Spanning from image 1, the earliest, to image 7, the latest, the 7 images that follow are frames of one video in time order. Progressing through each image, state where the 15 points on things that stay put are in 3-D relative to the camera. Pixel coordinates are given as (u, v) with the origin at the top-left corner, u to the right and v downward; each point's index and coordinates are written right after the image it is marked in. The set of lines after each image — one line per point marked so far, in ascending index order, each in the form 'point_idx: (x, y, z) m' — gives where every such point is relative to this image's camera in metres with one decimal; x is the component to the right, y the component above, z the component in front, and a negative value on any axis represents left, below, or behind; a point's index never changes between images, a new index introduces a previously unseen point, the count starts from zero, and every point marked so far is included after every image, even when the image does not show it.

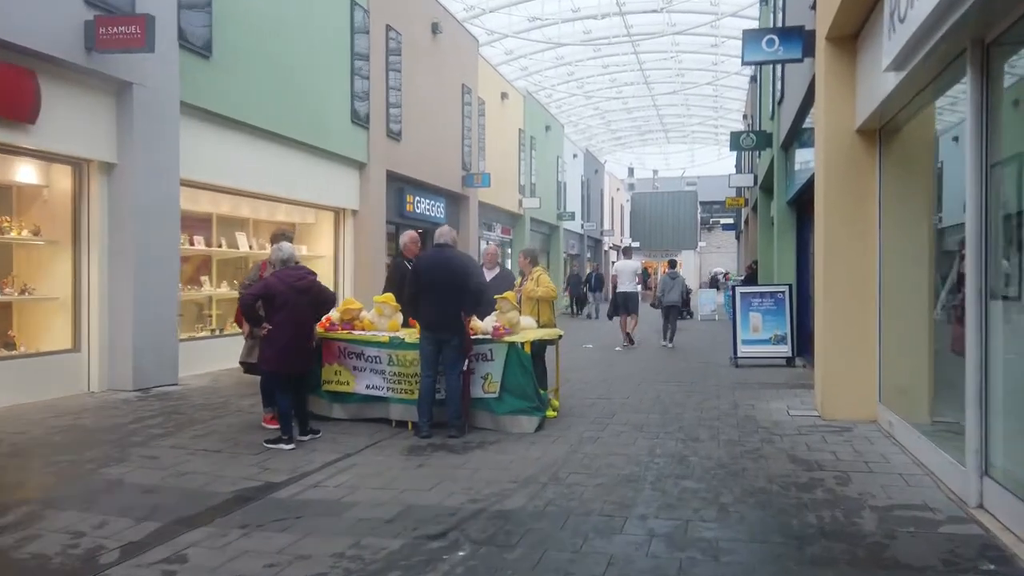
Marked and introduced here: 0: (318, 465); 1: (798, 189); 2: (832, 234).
0: (-1.9, -1.7, +6.6) m
1: (+5.7, +1.9, +13.8) m
2: (+3.8, +0.6, +8.3) m
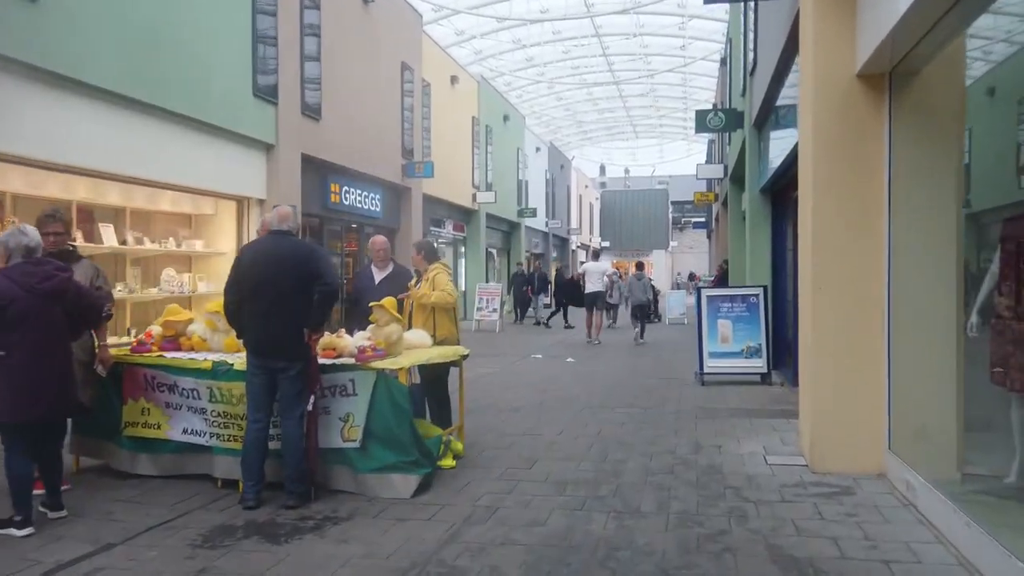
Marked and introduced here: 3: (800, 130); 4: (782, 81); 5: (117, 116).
0: (-2.9, -1.7, +4.2) m
1: (+4.4, +1.9, +11.7) m
2: (+2.8, +0.6, +6.1) m
3: (+2.7, +1.5, +6.6) m
4: (+4.4, +3.4, +11.4) m
5: (-6.2, +2.7, +11.0) m
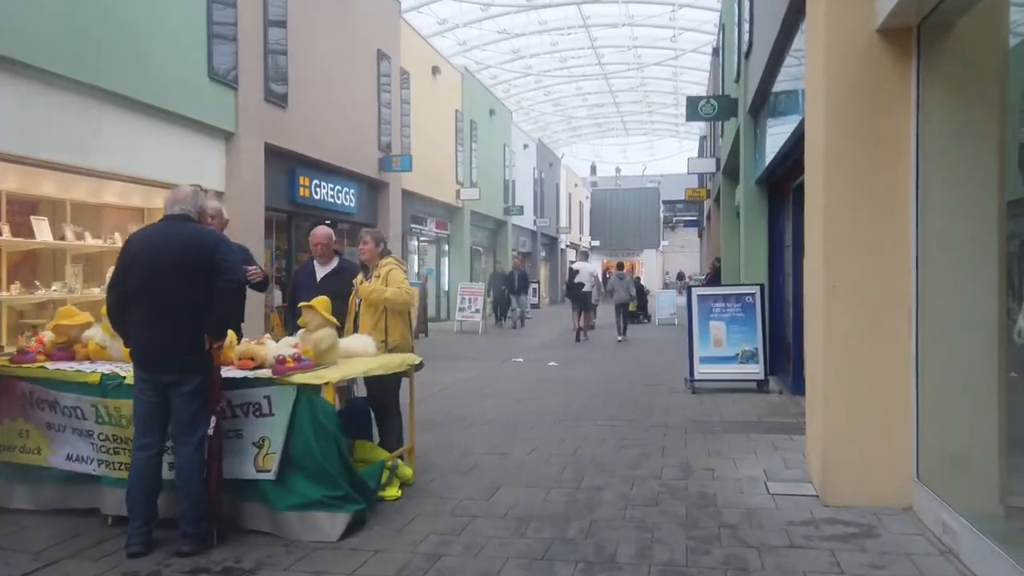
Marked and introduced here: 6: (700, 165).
0: (-3.2, -1.7, +3.2) m
1: (+4.0, +1.9, +10.8) m
2: (+2.4, +0.6, +5.2) m
3: (+2.4, +1.5, +5.6) m
4: (+4.0, +3.4, +10.4) m
5: (-6.6, +2.7, +10.0) m
6: (+4.8, +3.2, +17.7) m
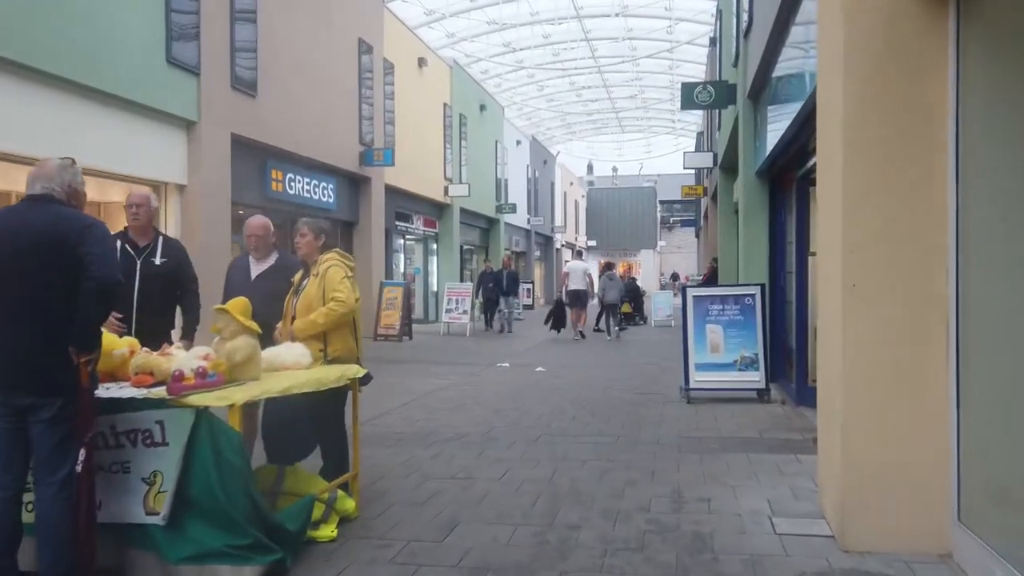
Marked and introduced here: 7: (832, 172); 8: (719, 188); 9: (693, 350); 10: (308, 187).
0: (-3.4, -1.7, +2.3) m
1: (+3.7, +1.9, +9.9) m
2: (+2.2, +0.6, +4.3) m
3: (+2.1, +1.5, +4.8) m
4: (+3.7, +3.4, +9.6) m
5: (-6.9, +2.7, +9.1) m
6: (+4.5, +3.2, +16.9) m
7: (+2.1, +0.8, +4.5) m
8: (+5.3, +2.5, +17.8) m
9: (+2.4, -0.8, +9.3) m
10: (-4.9, +2.4, +16.6) m
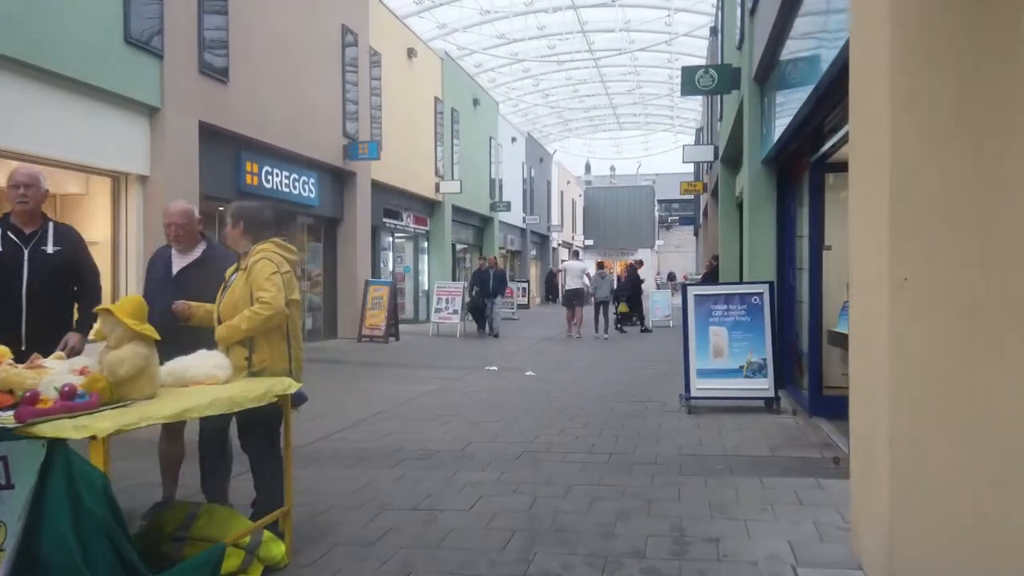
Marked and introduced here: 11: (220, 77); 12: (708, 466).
0: (-3.6, -1.7, +1.4) m
1: (+3.5, +1.9, +9.0) m
2: (+2.0, +0.7, +3.4) m
3: (+1.9, +1.5, +3.9) m
4: (+3.5, +3.4, +8.7) m
5: (-7.1, +2.7, +8.2) m
6: (+4.3, +3.2, +16.0) m
7: (+1.9, +0.8, +3.6) m
8: (+5.1, +2.6, +16.9) m
9: (+2.2, -0.8, +8.4) m
10: (-5.1, +2.4, +15.8) m
11: (-5.4, +3.9, +12.9) m
12: (+1.7, -1.5, +5.9) m
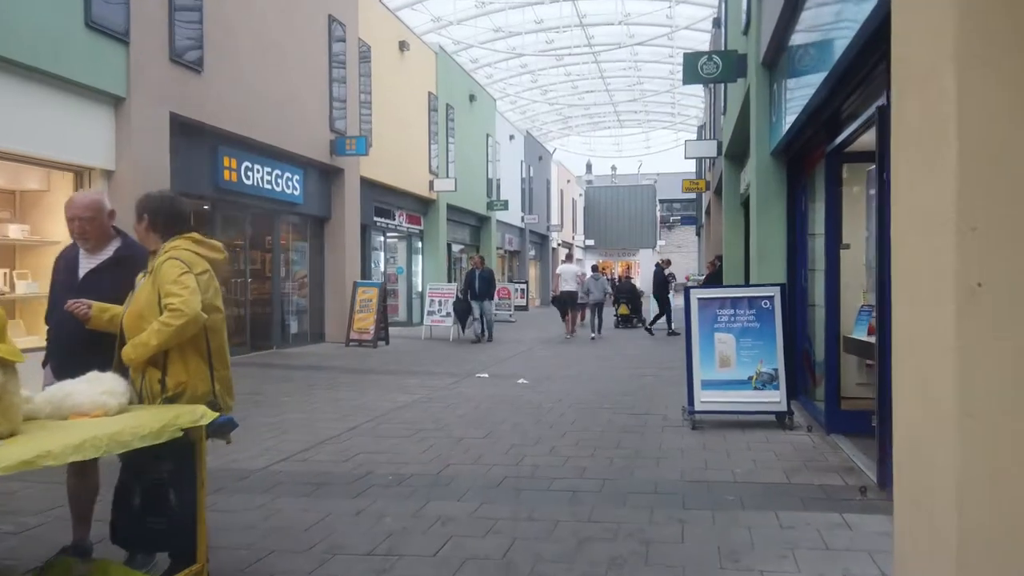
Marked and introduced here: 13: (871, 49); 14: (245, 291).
0: (-3.8, -1.7, +0.7) m
1: (+3.4, +1.9, +8.3) m
2: (+1.8, +0.6, +2.7) m
3: (+1.8, +1.5, +3.1) m
4: (+3.4, +3.4, +8.0) m
5: (-7.3, +2.7, +7.5) m
6: (+4.1, +3.1, +15.3) m
7: (+1.7, +0.8, +2.9) m
8: (+5.0, +2.5, +16.1) m
9: (+2.1, -0.8, +7.7) m
10: (-5.2, +2.4, +15.0) m
11: (-5.6, +3.9, +12.2) m
12: (+1.5, -1.5, +5.2) m
13: (+3.0, +2.0, +5.8) m
14: (-5.8, -0.1, +15.0) m
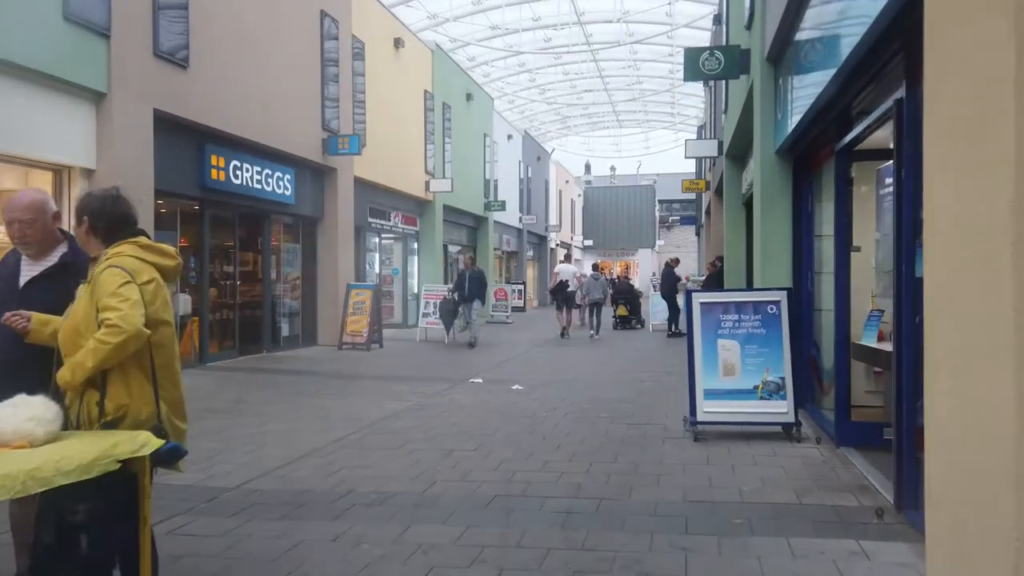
0: (-3.9, -1.8, +0.3) m
1: (+3.3, +1.8, +7.9) m
2: (+1.7, +0.6, +2.3) m
3: (+1.7, +1.4, +2.8) m
4: (+3.3, +3.3, +7.6) m
5: (-7.3, +2.6, +7.1) m
6: (+4.0, +3.1, +14.9) m
7: (+1.6, +0.8, +2.5) m
8: (+4.9, +2.5, +15.8) m
9: (+2.0, -0.9, +7.3) m
10: (-5.3, +2.3, +14.6) m
11: (-5.7, +3.9, +11.8) m
12: (+1.5, -1.6, +4.8) m
13: (+2.9, +1.9, +5.4) m
14: (-5.8, -0.1, +14.6) m
